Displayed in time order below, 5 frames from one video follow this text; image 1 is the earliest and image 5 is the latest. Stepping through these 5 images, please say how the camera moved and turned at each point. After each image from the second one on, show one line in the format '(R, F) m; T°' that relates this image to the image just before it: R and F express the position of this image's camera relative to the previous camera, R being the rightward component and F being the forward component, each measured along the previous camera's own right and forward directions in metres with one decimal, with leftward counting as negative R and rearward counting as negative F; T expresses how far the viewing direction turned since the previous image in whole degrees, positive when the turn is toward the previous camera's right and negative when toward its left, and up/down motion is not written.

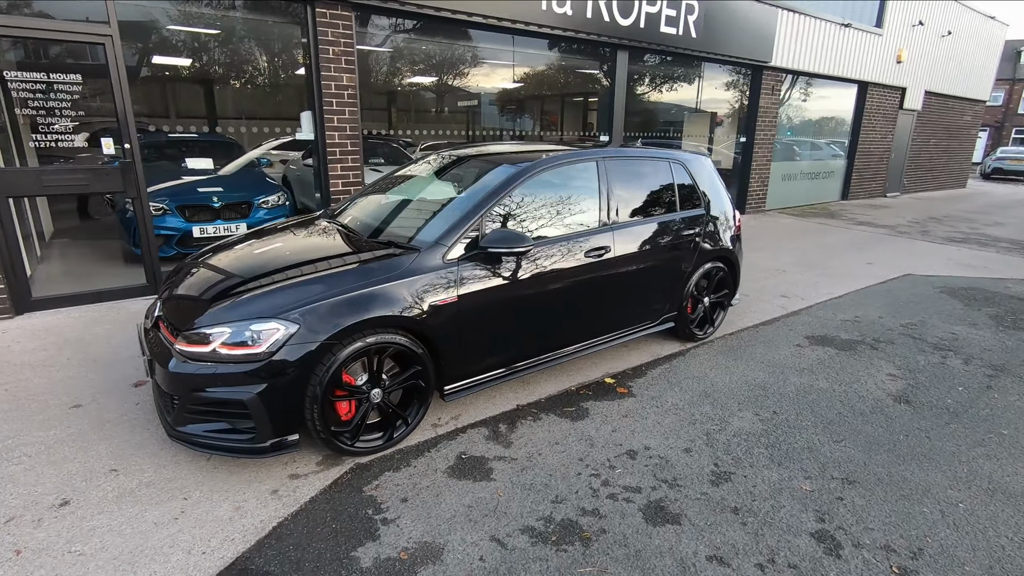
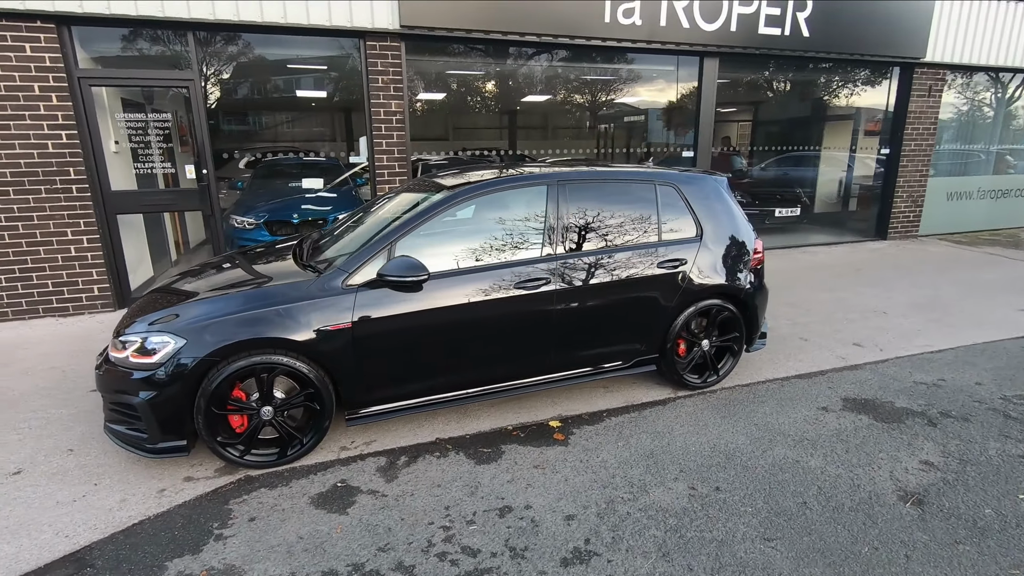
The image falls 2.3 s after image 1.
(+1.4, +0.4) m; -17°
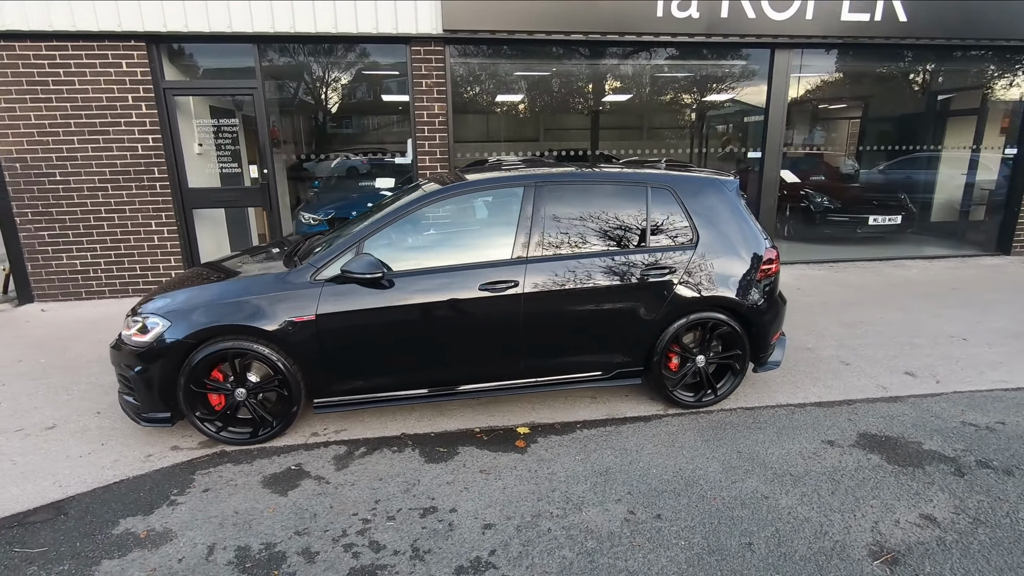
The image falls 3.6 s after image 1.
(+0.8, +0.1) m; -11°
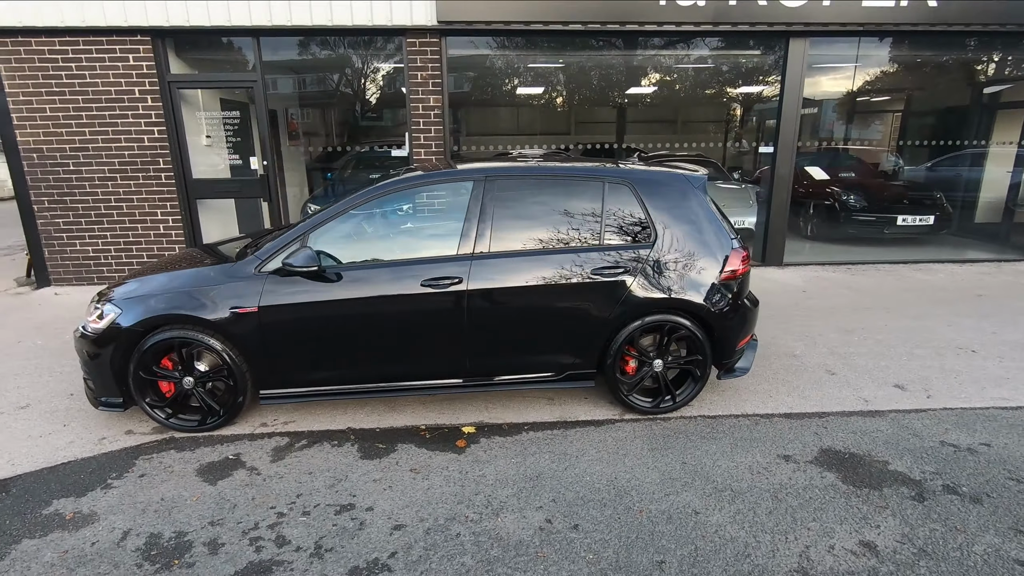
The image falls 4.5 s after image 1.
(+0.6, +0.1) m; -4°
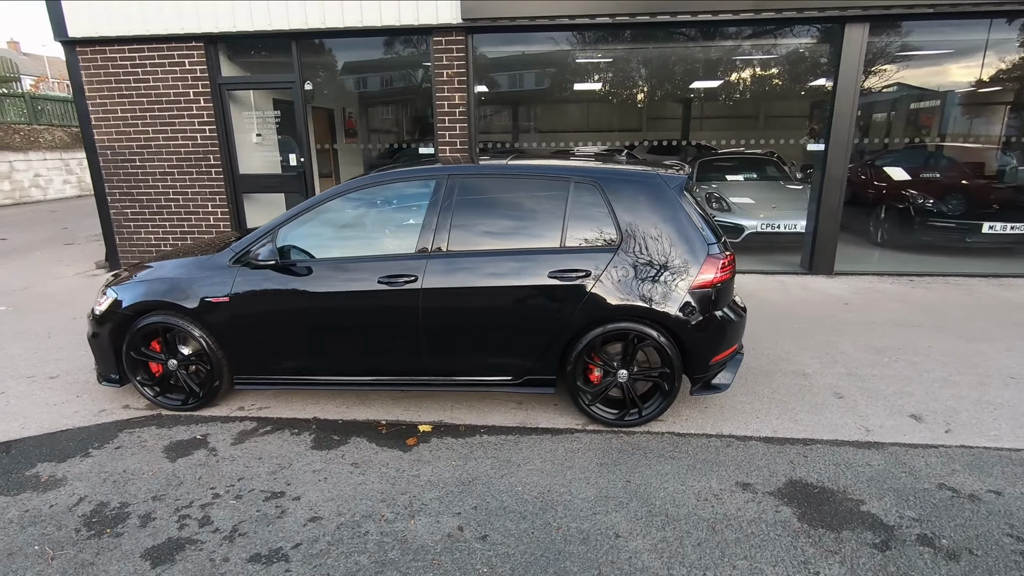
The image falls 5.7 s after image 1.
(+0.7, +0.1) m; -8°
